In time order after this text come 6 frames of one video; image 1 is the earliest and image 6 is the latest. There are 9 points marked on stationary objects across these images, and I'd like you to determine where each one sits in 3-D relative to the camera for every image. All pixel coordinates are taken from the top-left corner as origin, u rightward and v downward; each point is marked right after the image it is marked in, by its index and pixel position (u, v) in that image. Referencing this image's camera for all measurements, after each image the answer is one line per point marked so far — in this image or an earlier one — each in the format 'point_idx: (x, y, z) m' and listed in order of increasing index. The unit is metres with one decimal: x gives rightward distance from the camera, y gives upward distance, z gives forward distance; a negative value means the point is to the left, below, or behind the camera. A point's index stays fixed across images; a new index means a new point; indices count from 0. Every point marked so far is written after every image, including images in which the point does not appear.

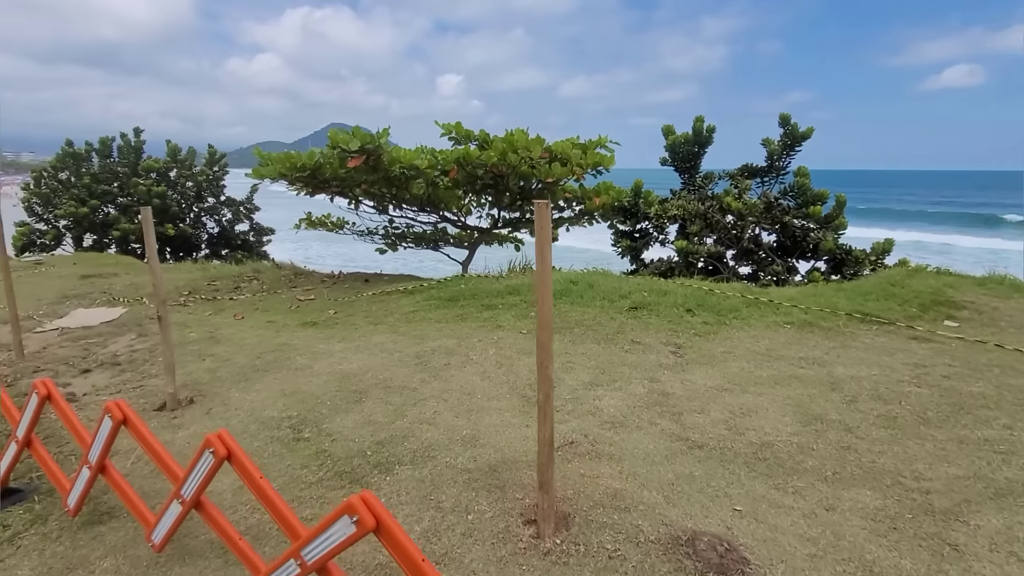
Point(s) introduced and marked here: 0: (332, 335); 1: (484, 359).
0: (-2.2, -0.6, +6.2) m
1: (-0.3, -0.7, +4.9) m
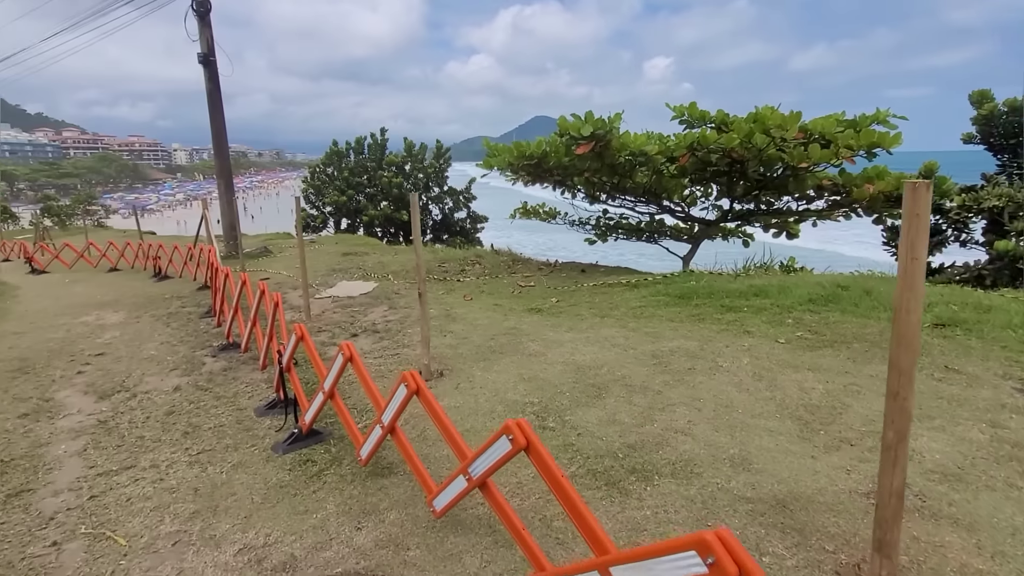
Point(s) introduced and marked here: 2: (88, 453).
0: (+0.5, -0.4, +6.1) m
1: (+1.9, -0.7, +4.3) m
2: (-3.2, -1.2, +3.9) m
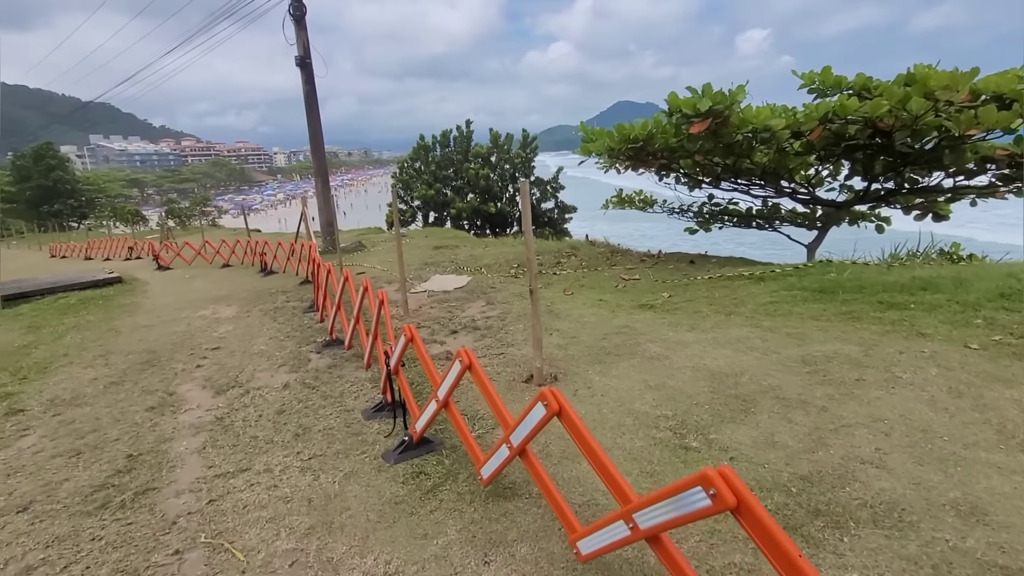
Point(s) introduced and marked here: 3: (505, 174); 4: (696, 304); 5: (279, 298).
0: (+1.8, -0.4, +5.5) m
1: (+2.8, -0.6, +3.5) m
2: (-2.3, -1.2, +3.9) m
3: (-0.3, +4.4, +19.8) m
4: (+2.2, -0.2, +6.0) m
5: (-4.3, -0.2, +9.6) m
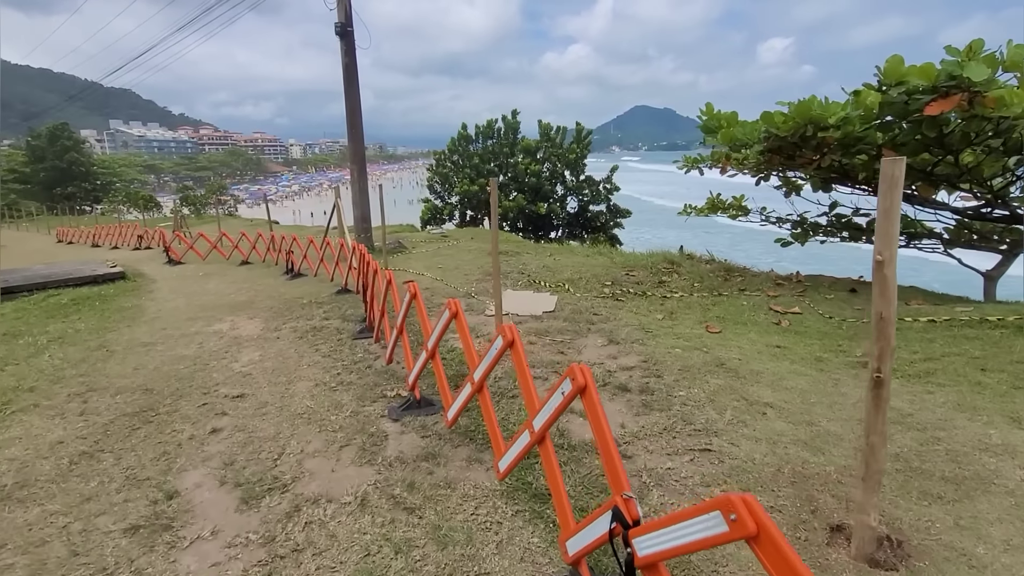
0: (+3.1, -0.8, +3.4) m
1: (+4.1, -1.1, +1.4) m
2: (-1.0, -1.5, +1.9) m
3: (+1.5, +4.0, +17.8) m
4: (+3.5, -0.6, +4.0) m
5: (-2.9, -0.4, +7.6) m
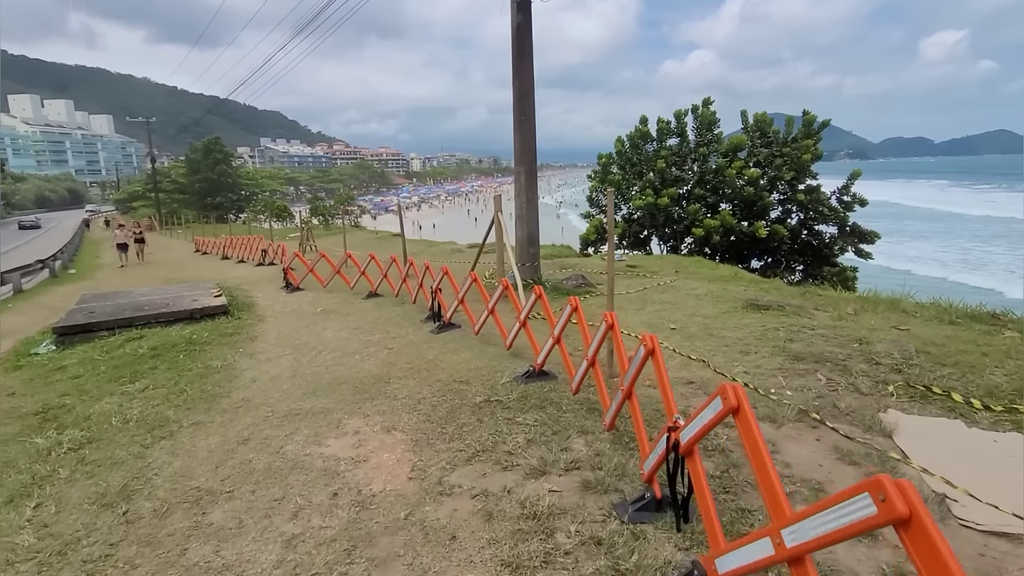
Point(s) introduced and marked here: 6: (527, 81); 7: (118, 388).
0: (+5.0, -1.7, -1.5) m
1: (+5.6, -2.0, -3.7) m
2: (+0.7, -2.2, -2.2) m
3: (+6.5, +2.8, +13.0) m
4: (+5.6, -1.6, -1.0) m
5: (0.0, -1.1, +3.8) m
6: (+0.3, +3.6, +8.8) m
7: (-4.5, -1.1, +5.9) m
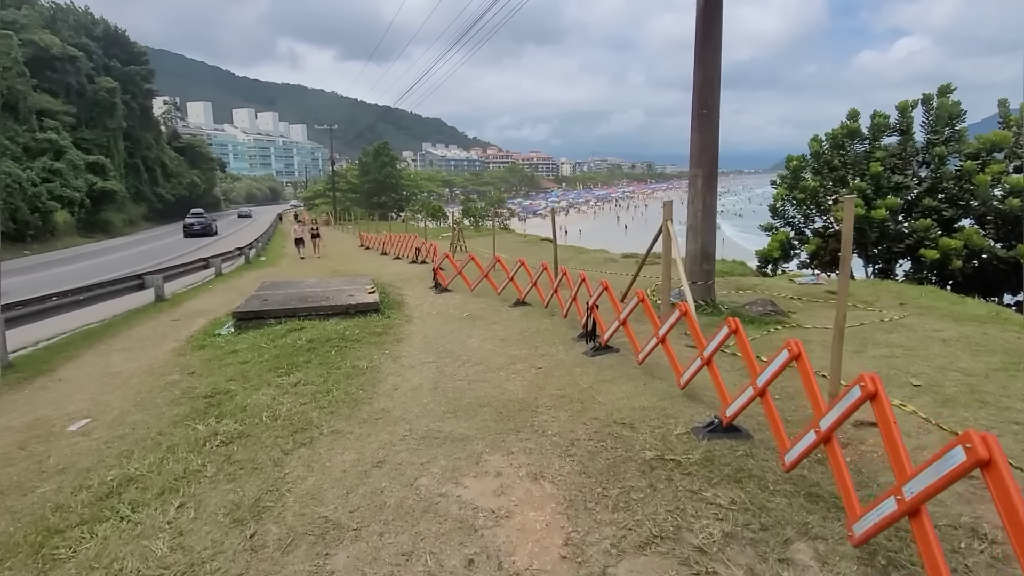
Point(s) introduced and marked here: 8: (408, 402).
0: (+4.5, -2.1, -3.6) m
1: (+4.4, -2.4, -5.9) m
2: (0.0, -2.3, -3.2) m
3: (+10.0, +2.0, +10.0) m
4: (+5.1, -2.0, -3.3) m
5: (+1.0, -1.3, +2.8) m
6: (+3.0, +3.3, +7.5) m
7: (-2.8, -1.1, +6.0) m
8: (-1.1, -1.1, +5.2) m
